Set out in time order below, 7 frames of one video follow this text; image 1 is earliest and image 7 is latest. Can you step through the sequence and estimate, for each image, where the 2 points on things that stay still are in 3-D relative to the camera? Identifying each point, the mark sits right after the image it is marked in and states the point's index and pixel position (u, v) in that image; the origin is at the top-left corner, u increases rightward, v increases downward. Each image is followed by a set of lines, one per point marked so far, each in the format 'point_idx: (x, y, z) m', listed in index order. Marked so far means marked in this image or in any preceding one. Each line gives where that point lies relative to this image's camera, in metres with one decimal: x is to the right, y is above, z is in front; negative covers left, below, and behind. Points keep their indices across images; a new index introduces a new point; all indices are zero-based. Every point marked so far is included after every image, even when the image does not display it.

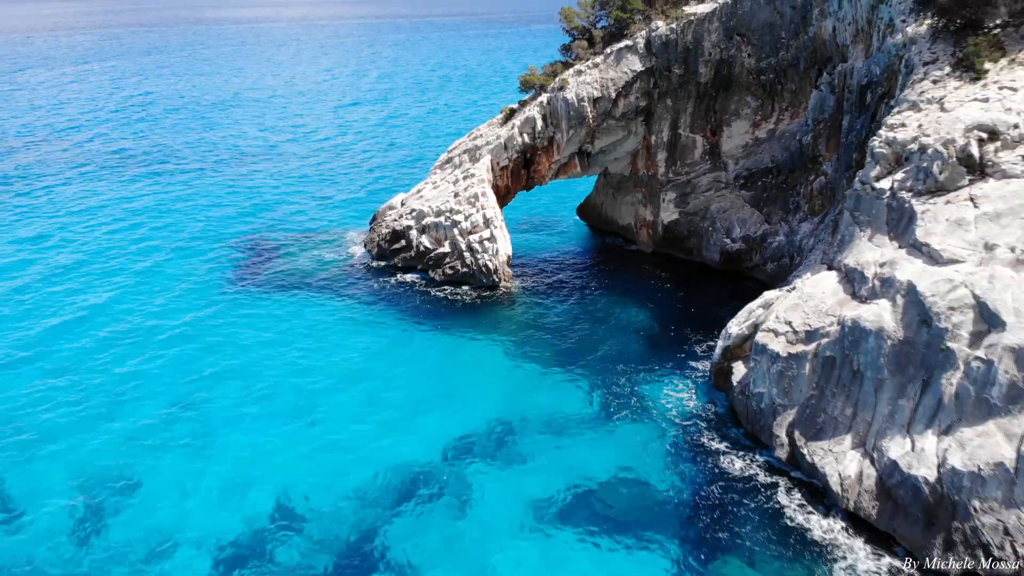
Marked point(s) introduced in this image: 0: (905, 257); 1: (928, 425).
0: (+8.4, +0.6, +17.3) m
1: (+8.0, -2.6, +15.6) m
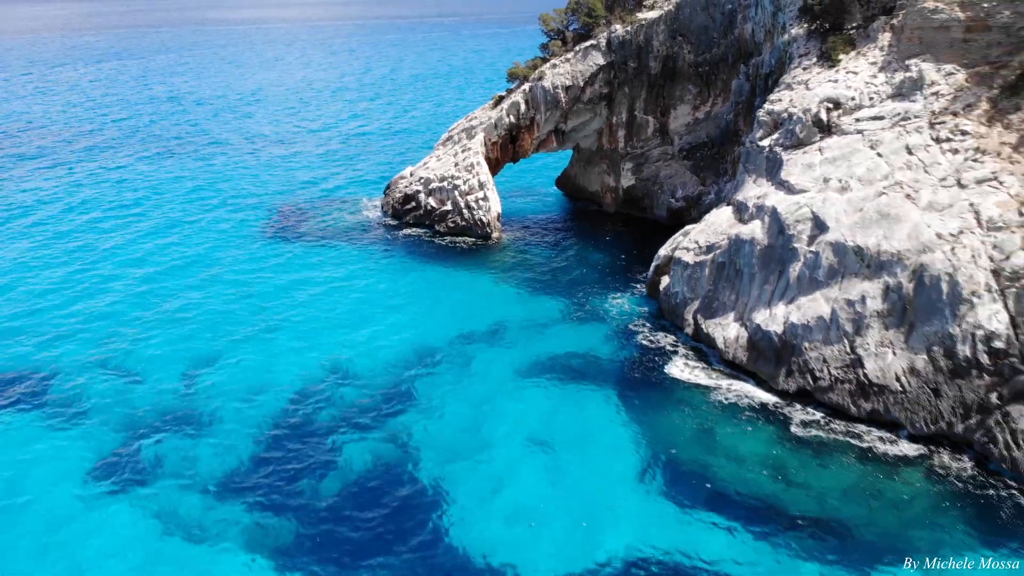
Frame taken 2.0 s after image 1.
0: (+7.9, +2.9, +24.7) m
1: (+7.6, -0.3, +22.9) m
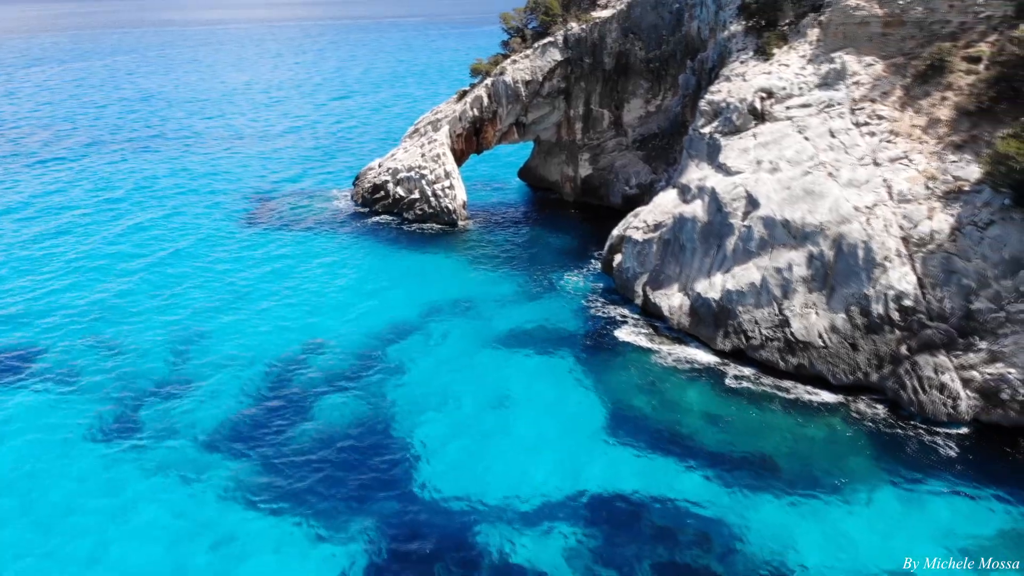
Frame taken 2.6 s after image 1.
0: (+6.7, +3.8, +27.0) m
1: (+6.4, +0.6, +25.2) m
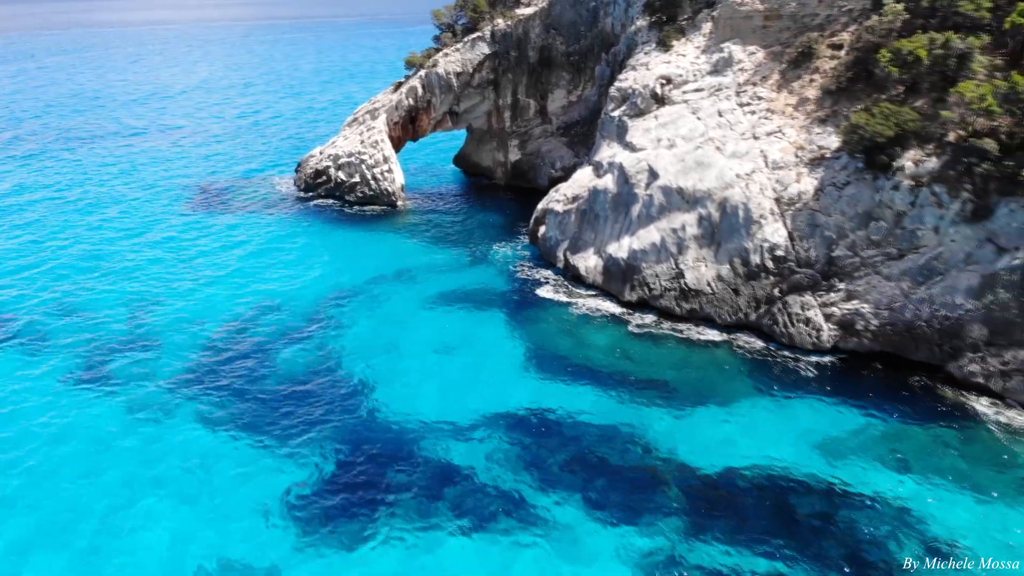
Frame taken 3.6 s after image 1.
0: (+4.1, +5.2, +30.6) m
1: (+4.0, +2.0, +28.8) m
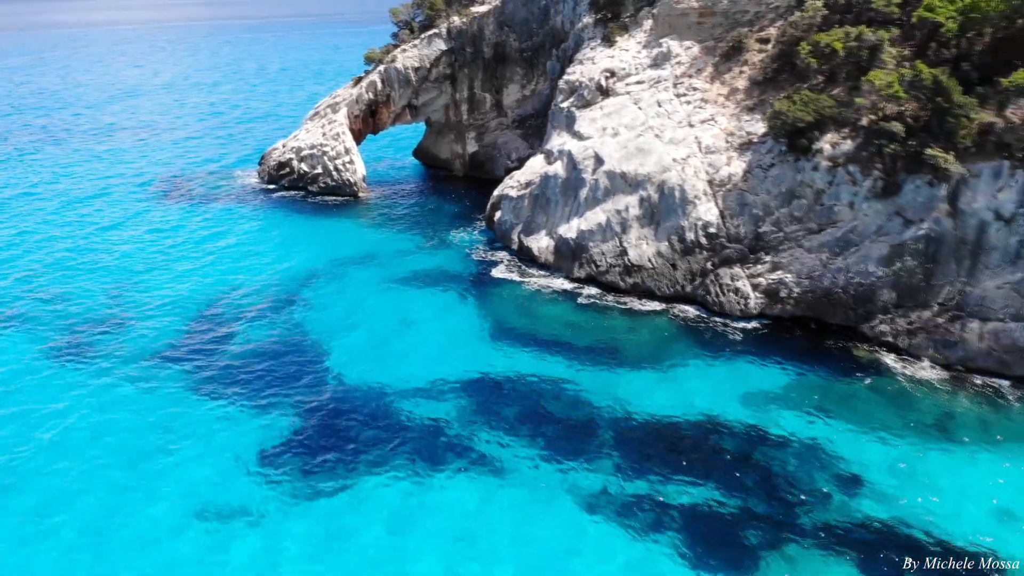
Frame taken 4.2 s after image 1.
0: (+2.3, +6.0, +32.8) m
1: (+2.4, +2.8, +31.0) m
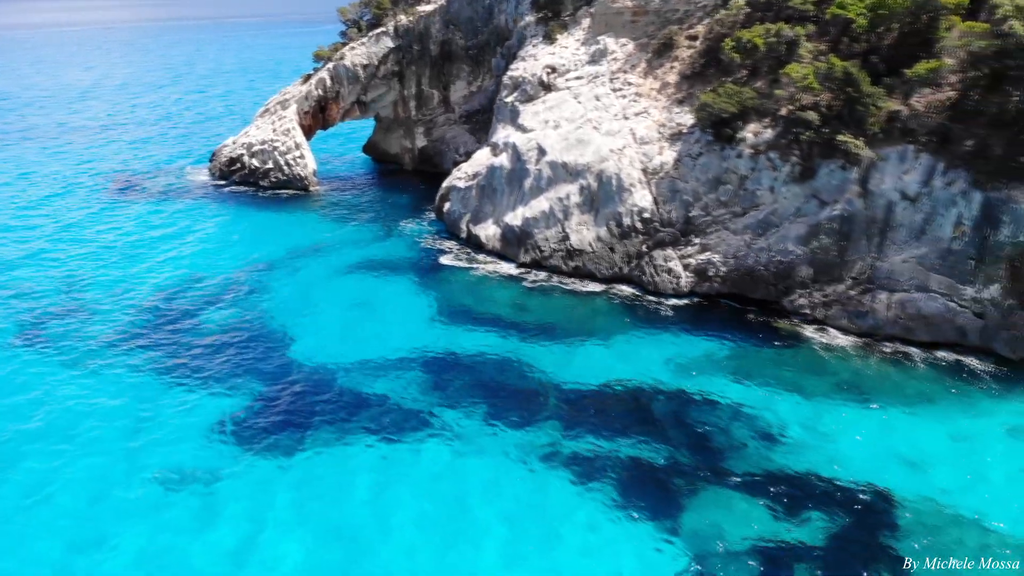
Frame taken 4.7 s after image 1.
0: (0.0, +6.6, +34.6) m
1: (+0.3, +3.4, +32.8) m
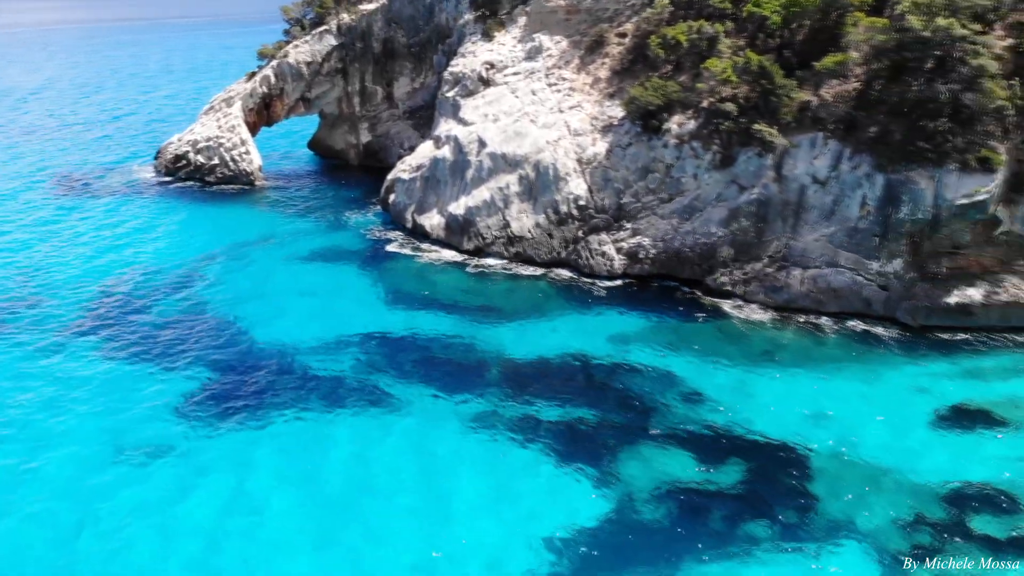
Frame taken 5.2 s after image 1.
0: (-2.6, +7.2, +36.3) m
1: (-2.2, +3.9, +34.5) m
